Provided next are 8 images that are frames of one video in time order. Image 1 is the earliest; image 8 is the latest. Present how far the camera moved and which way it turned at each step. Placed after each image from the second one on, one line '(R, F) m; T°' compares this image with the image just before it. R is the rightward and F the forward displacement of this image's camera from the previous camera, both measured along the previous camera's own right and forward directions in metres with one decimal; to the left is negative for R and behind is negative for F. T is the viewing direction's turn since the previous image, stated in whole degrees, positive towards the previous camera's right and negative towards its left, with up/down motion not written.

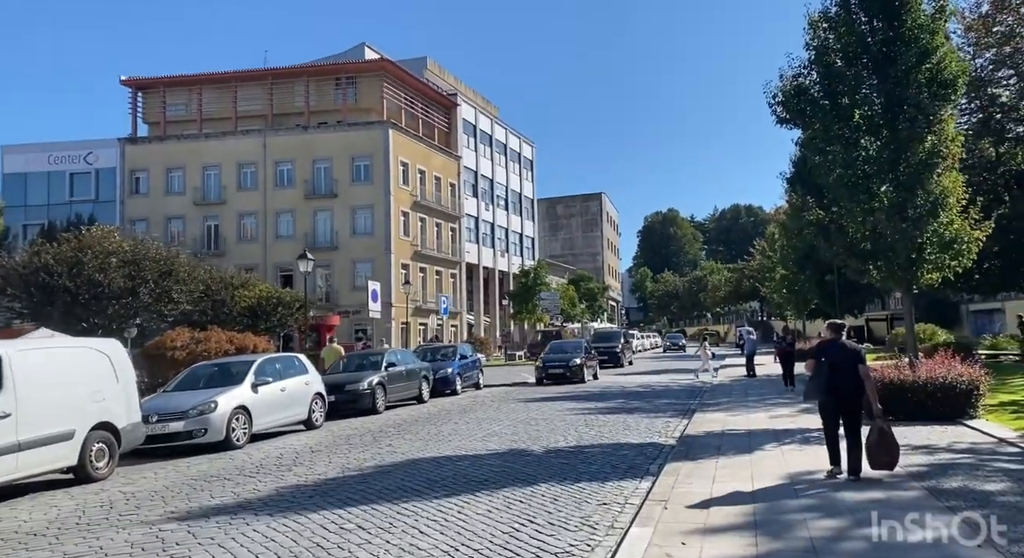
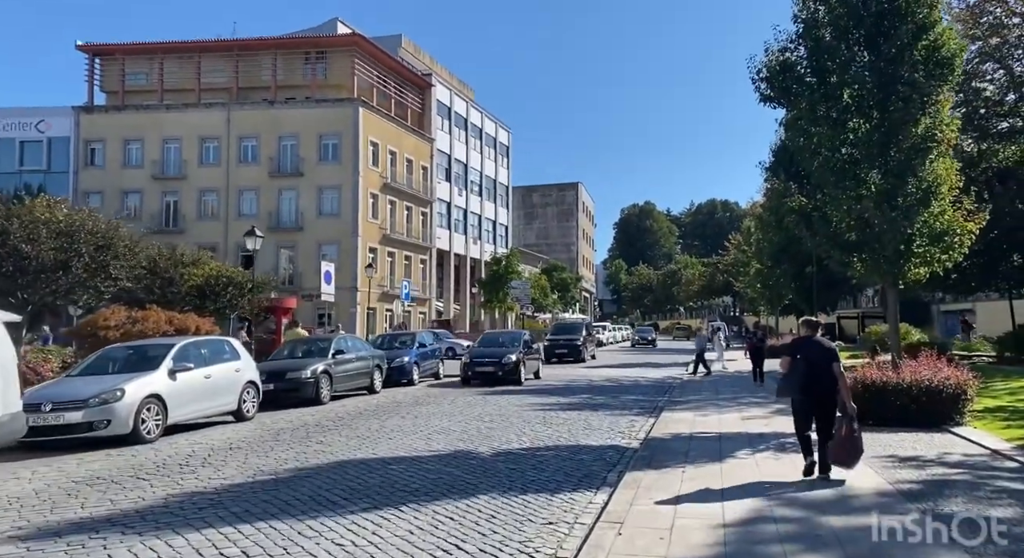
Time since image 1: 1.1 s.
(+0.4, +1.4) m; +2°
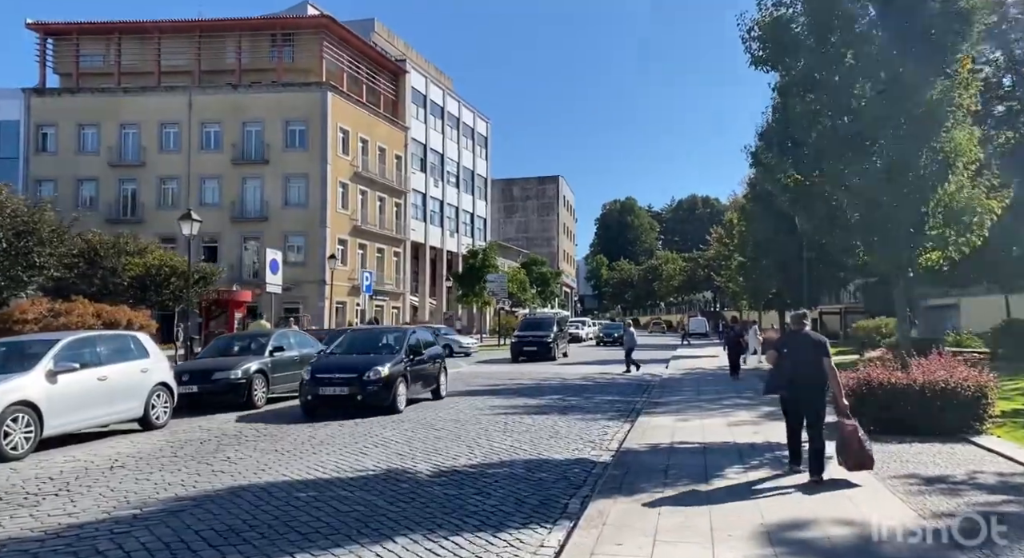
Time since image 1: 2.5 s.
(+0.4, +2.1) m; +1°
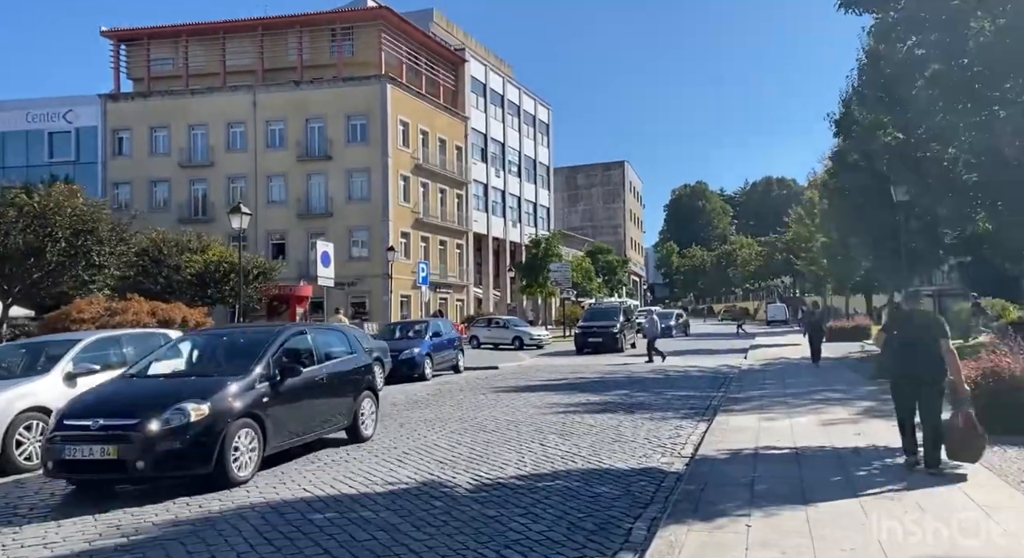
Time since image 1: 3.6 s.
(+0.2, +1.3) m; -5°
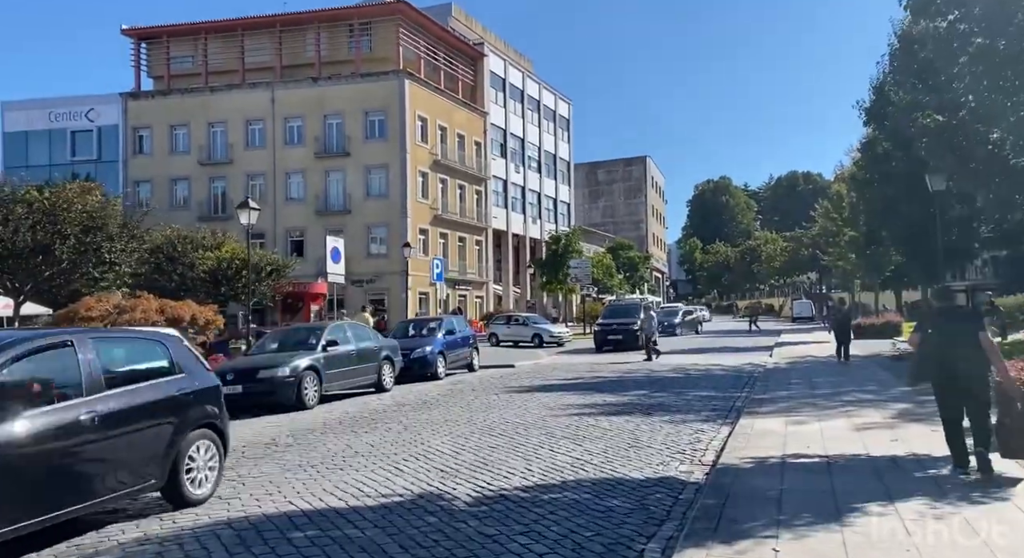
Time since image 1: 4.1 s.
(+0.2, +0.7) m; -2°
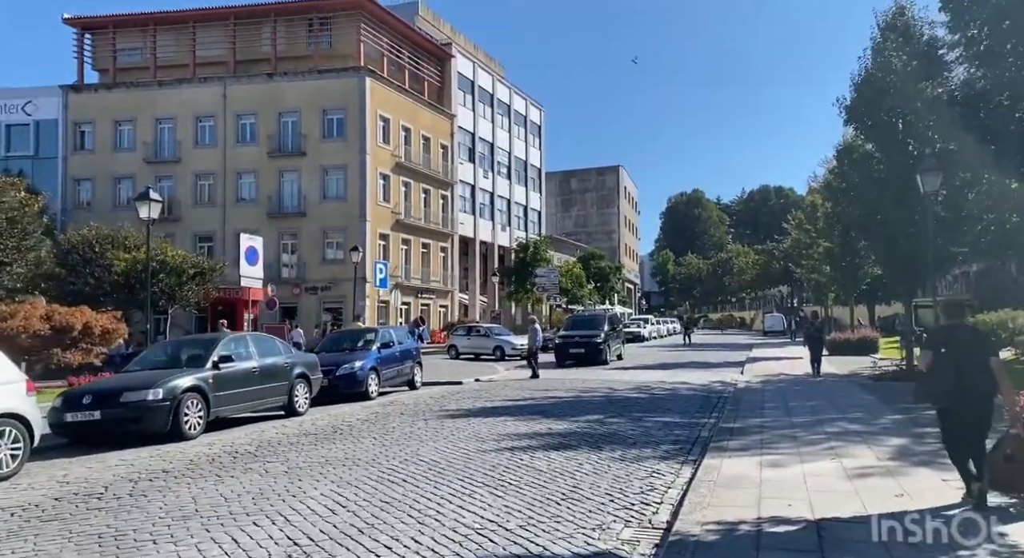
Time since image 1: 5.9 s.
(+0.7, +2.4) m; +2°
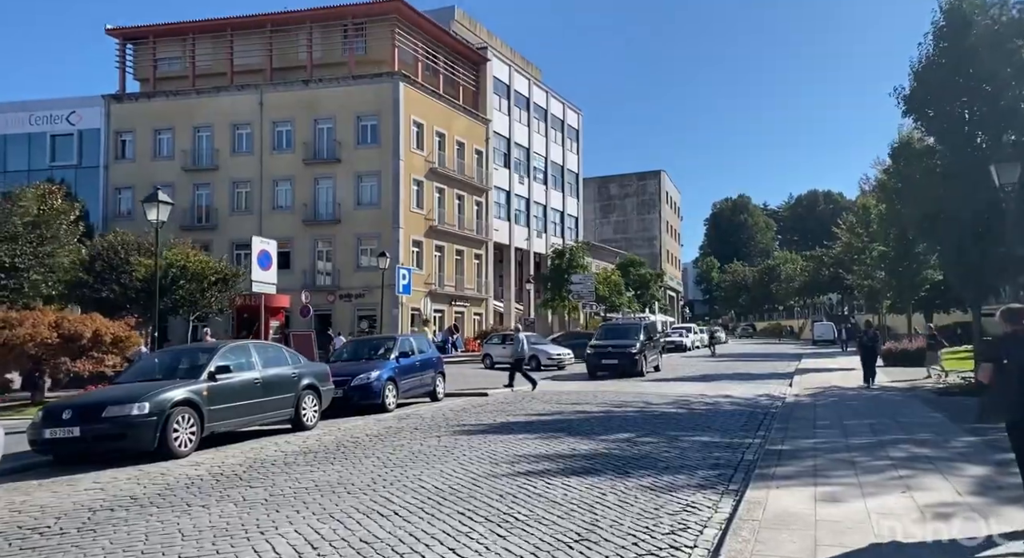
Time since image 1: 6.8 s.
(+0.3, +1.2) m; -3°
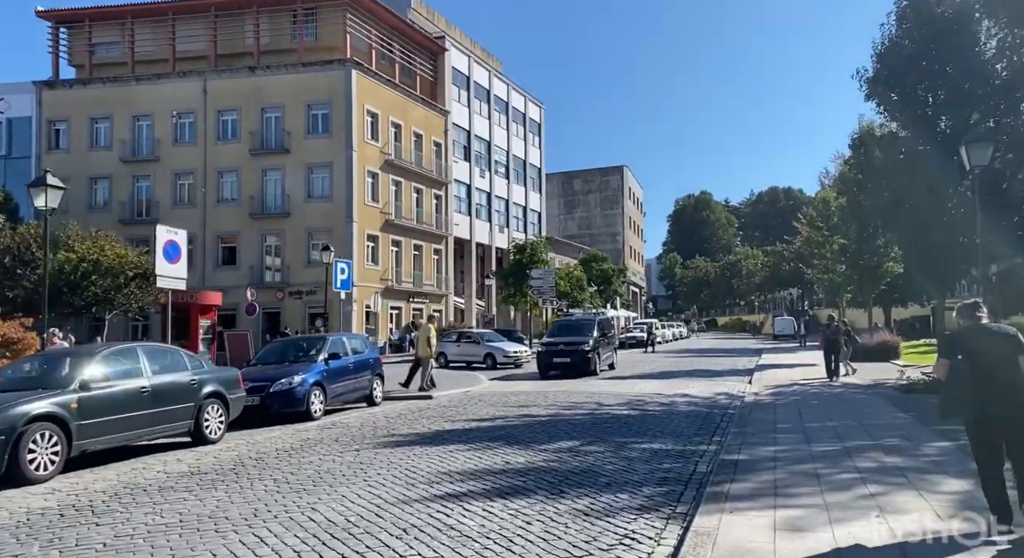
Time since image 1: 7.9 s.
(+0.5, +1.5) m; +2°
